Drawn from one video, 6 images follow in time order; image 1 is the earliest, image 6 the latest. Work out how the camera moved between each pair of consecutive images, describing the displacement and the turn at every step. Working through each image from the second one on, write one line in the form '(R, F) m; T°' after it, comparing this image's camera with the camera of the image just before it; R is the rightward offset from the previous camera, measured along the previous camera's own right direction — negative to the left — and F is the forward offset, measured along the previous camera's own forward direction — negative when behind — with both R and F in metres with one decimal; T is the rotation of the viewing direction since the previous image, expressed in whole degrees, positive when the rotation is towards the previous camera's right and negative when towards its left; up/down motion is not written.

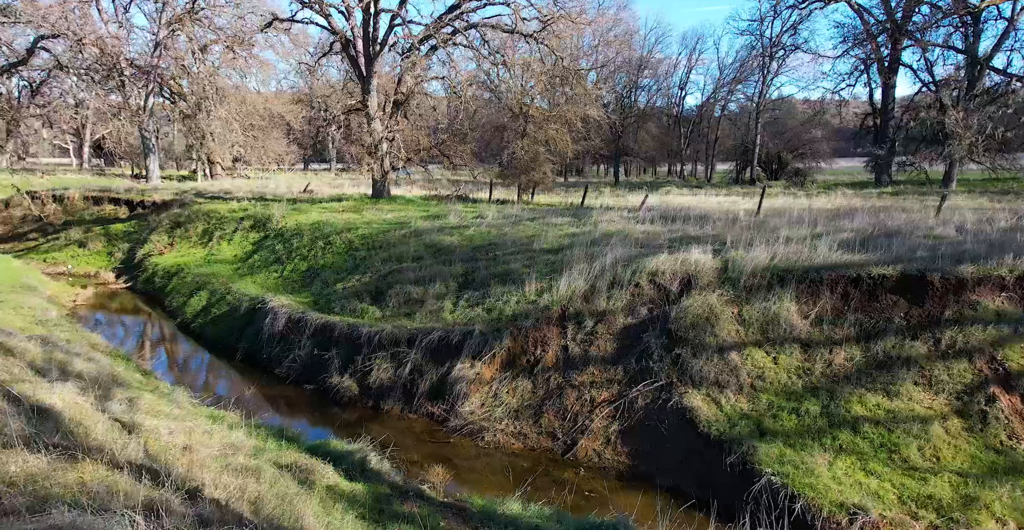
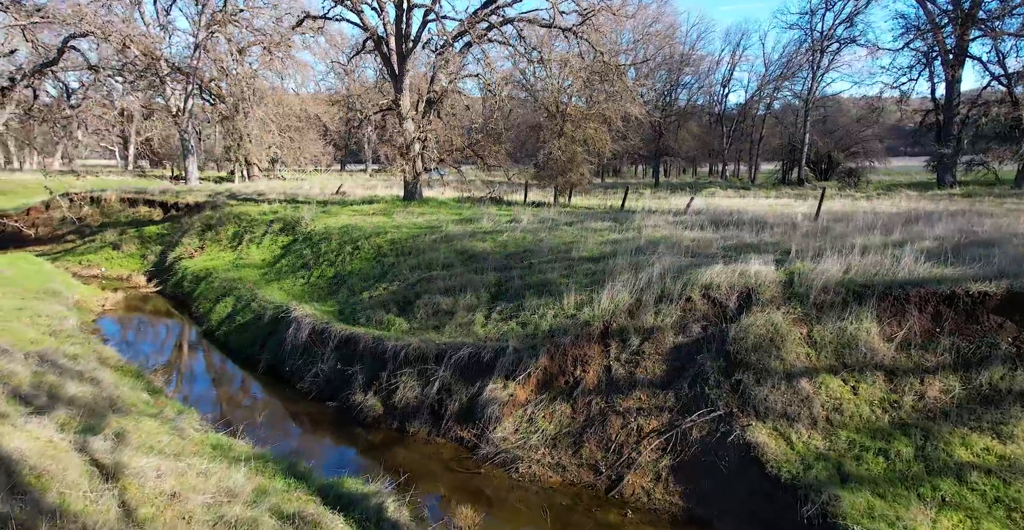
(0.0, +0.8) m; -3°
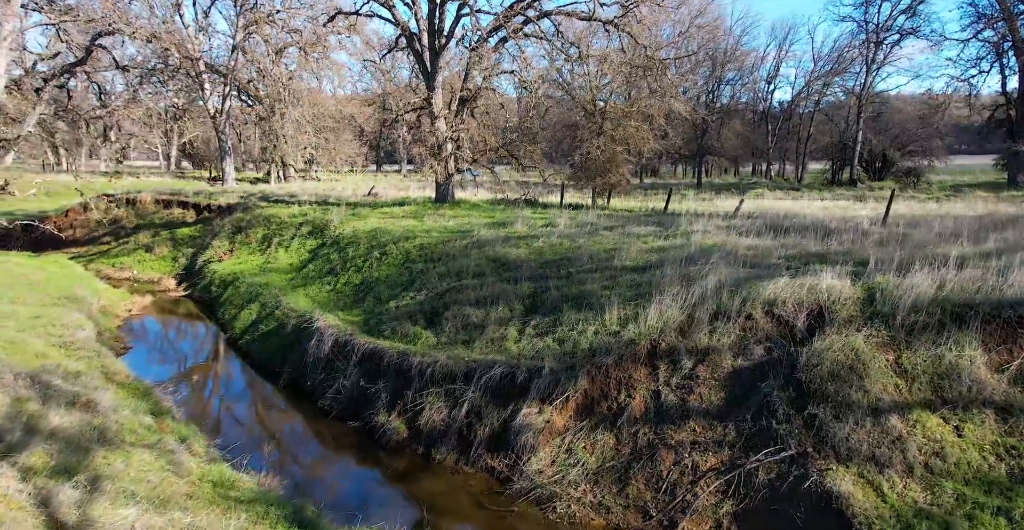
(0.0, +0.8) m; -3°
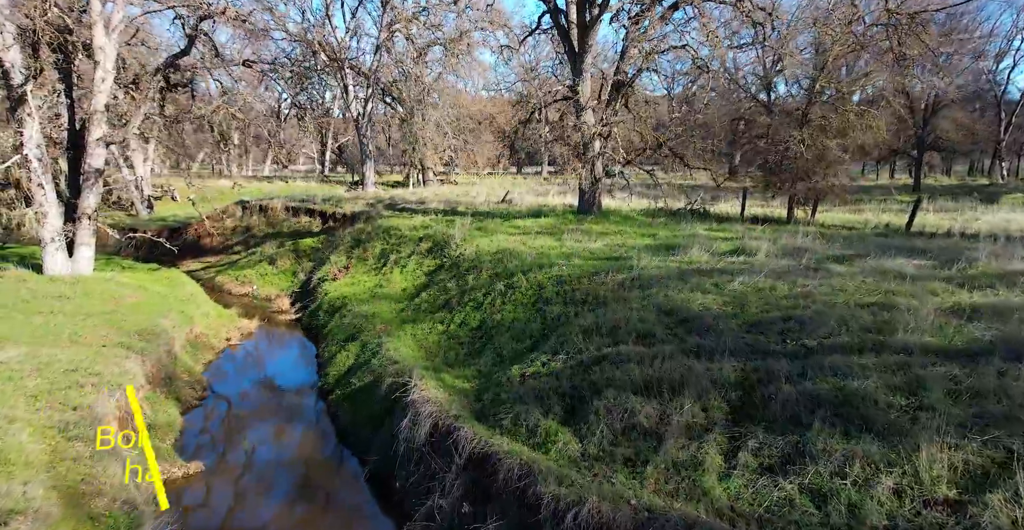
(-0.5, +3.5) m; -12°
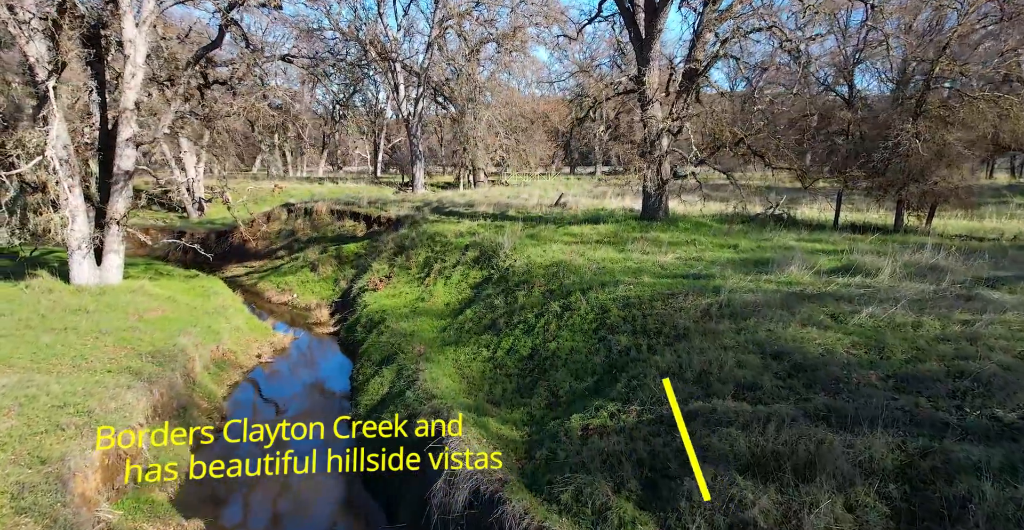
(-0.1, +1.5) m; -5°
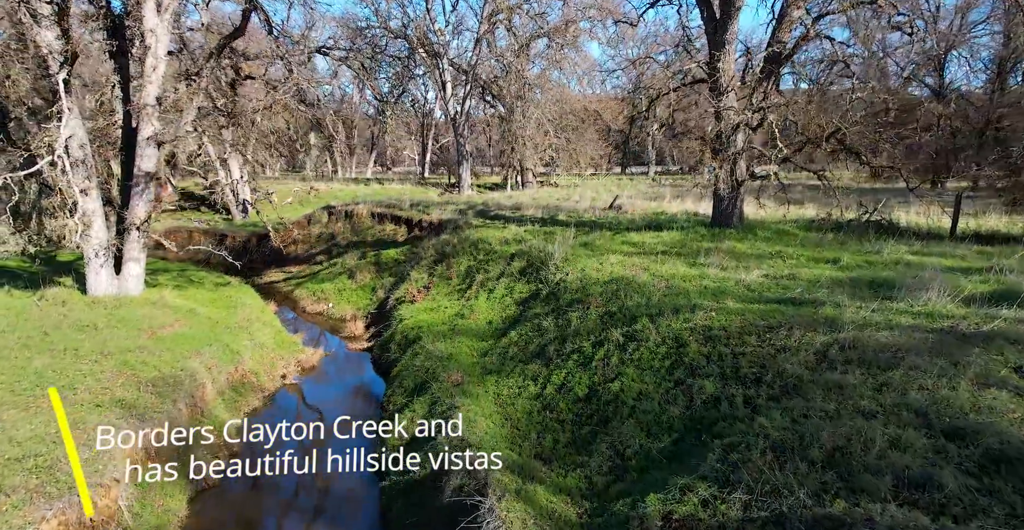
(-0.1, +1.5) m; -4°
